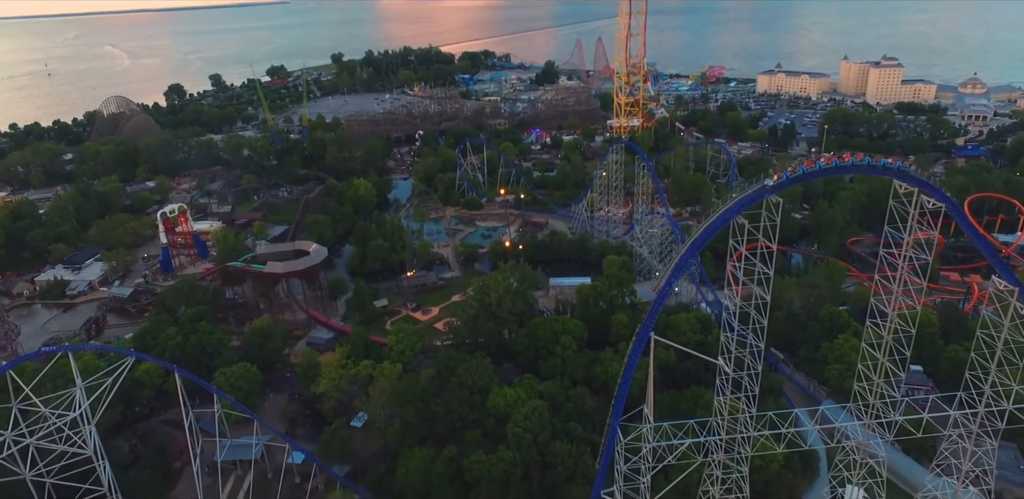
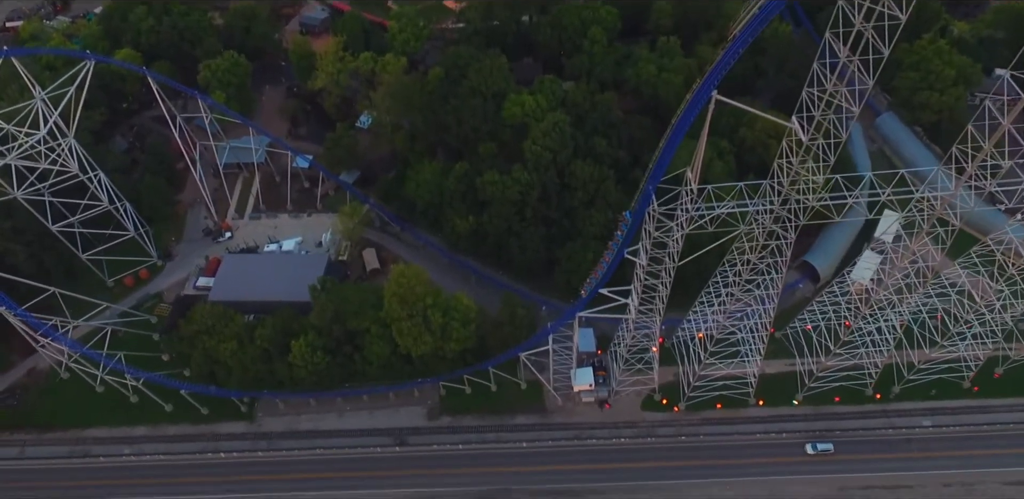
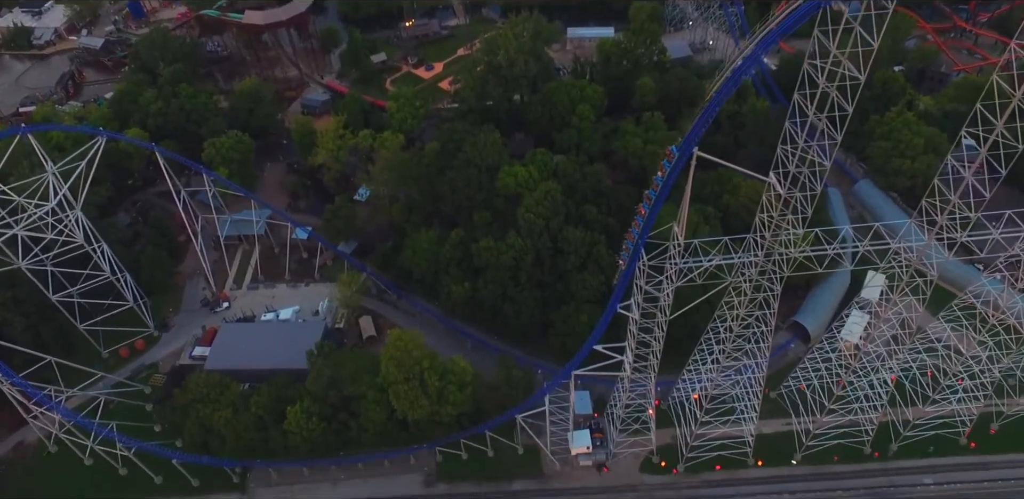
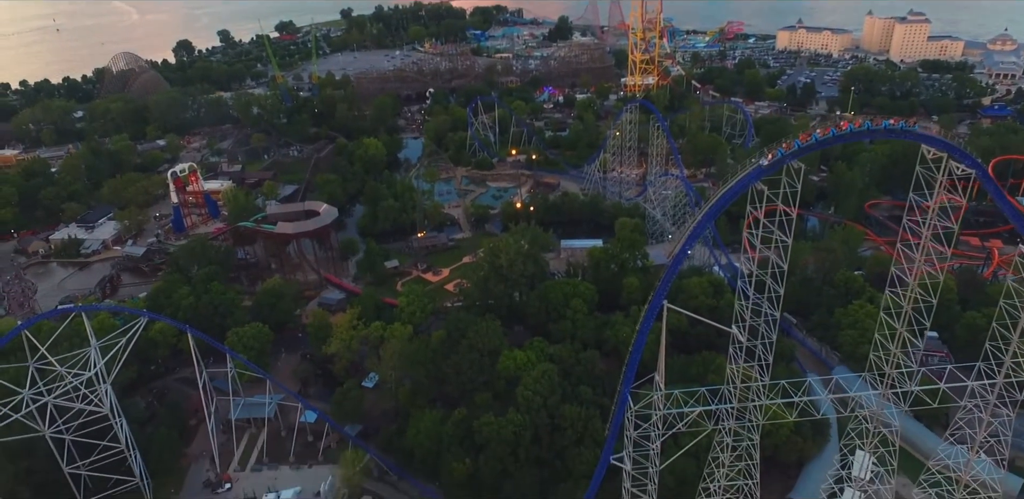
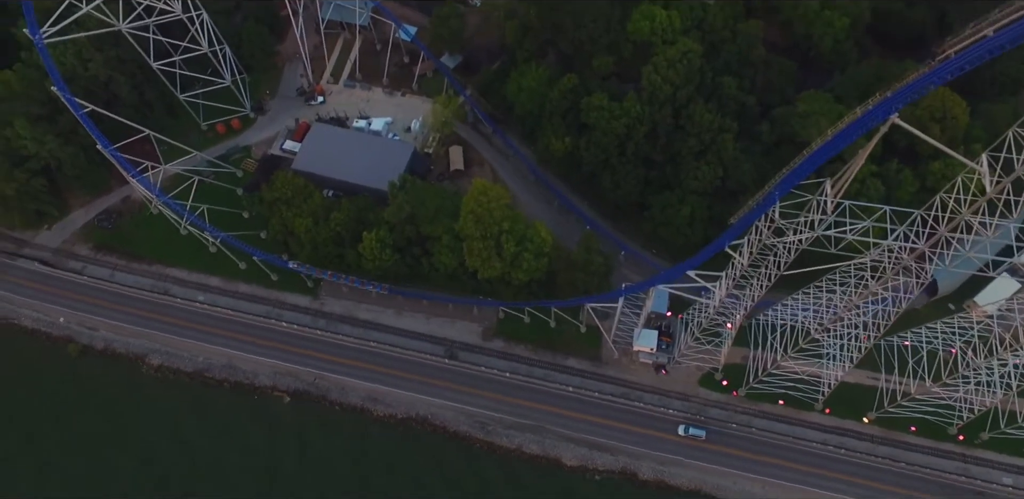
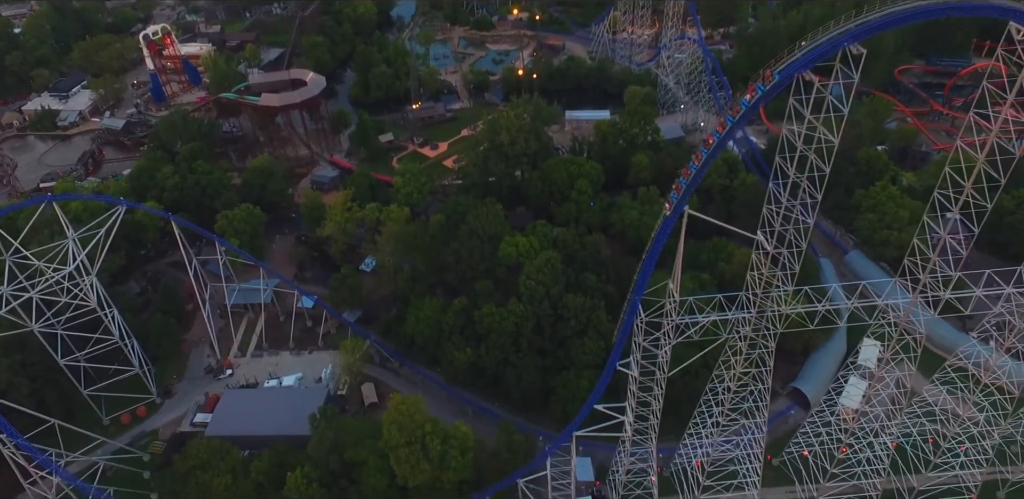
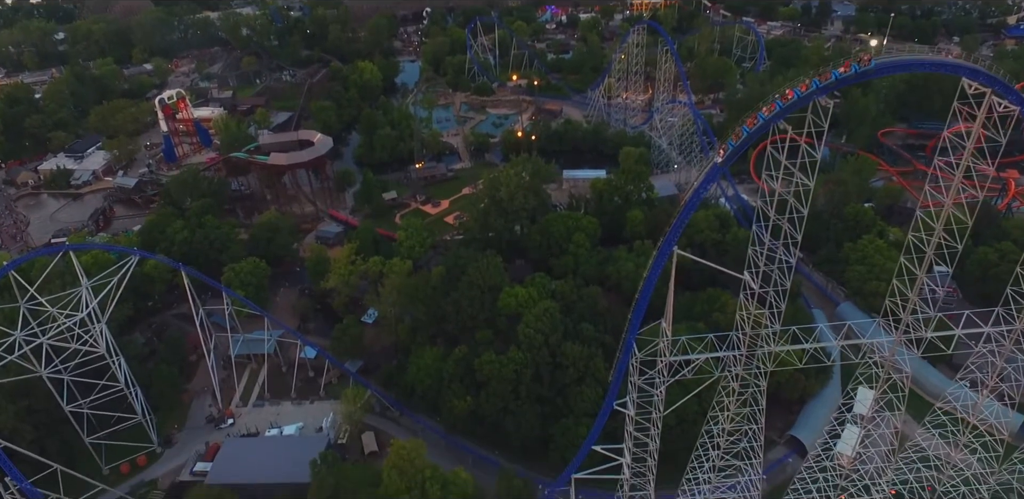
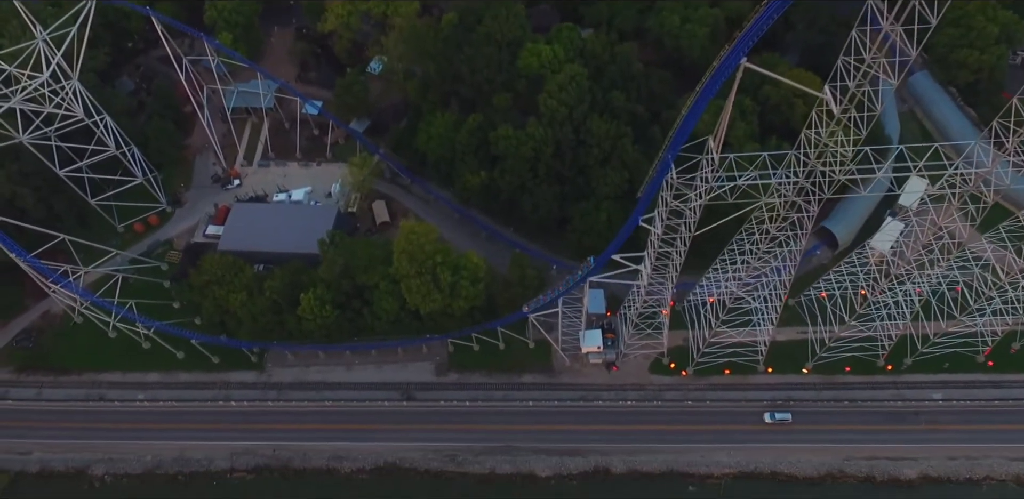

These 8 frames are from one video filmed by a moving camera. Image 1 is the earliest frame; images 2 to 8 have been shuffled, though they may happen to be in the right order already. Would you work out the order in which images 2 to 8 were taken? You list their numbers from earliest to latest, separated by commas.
4, 7, 6, 3, 2, 8, 5
